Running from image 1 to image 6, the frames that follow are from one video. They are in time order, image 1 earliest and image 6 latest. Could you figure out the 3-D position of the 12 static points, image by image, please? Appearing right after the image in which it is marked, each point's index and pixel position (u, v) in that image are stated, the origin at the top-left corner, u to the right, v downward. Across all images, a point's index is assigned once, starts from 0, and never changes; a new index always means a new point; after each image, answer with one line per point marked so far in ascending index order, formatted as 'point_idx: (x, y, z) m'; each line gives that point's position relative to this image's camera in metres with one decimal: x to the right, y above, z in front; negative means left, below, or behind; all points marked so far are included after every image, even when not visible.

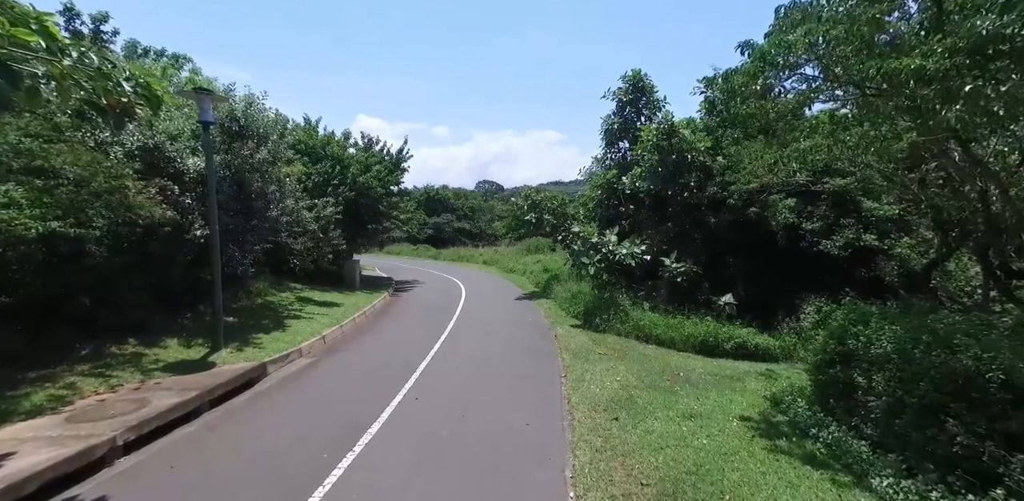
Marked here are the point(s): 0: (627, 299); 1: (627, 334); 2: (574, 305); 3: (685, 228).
0: (+3.3, -1.4, +14.3) m
1: (+3.0, -2.2, +13.0) m
2: (+2.0, -1.8, +15.7) m
3: (+5.5, +0.7, +15.9) m
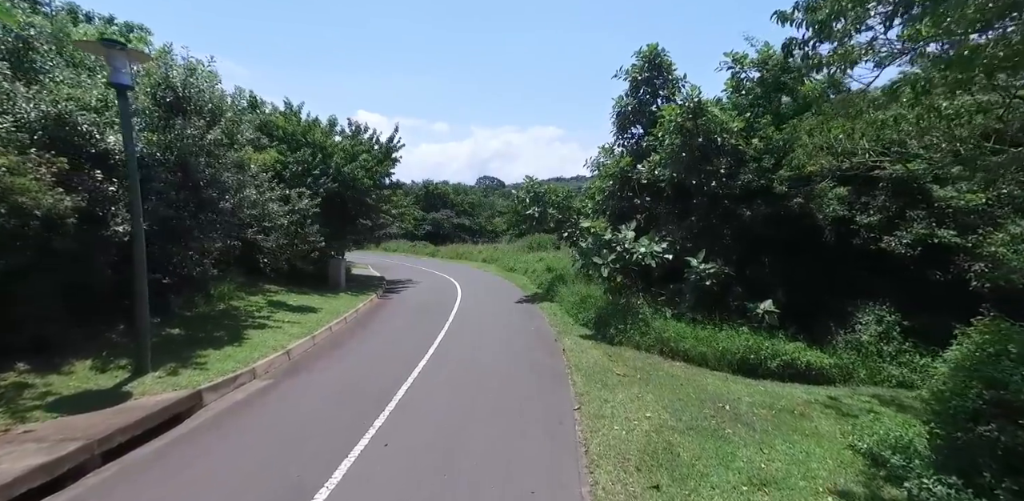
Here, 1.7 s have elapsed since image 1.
0: (+3.3, -1.4, +12.3) m
1: (+3.0, -2.2, +11.0) m
2: (+2.0, -1.7, +13.7) m
3: (+5.5, +0.8, +13.9) m
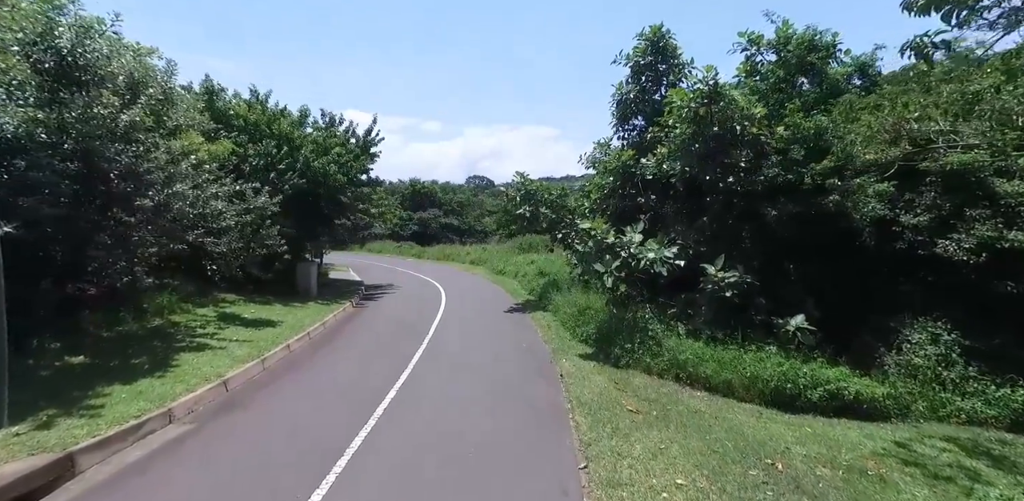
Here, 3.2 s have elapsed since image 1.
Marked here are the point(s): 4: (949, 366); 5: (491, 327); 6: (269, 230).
0: (+3.1, -1.5, +10.5) m
1: (+2.8, -2.3, +9.3) m
2: (+1.7, -1.8, +12.0) m
3: (+5.2, +0.7, +12.2) m
4: (+7.6, -2.0, +8.7) m
5: (-0.3, -2.1, +13.8) m
6: (-6.1, +0.5, +12.6) m
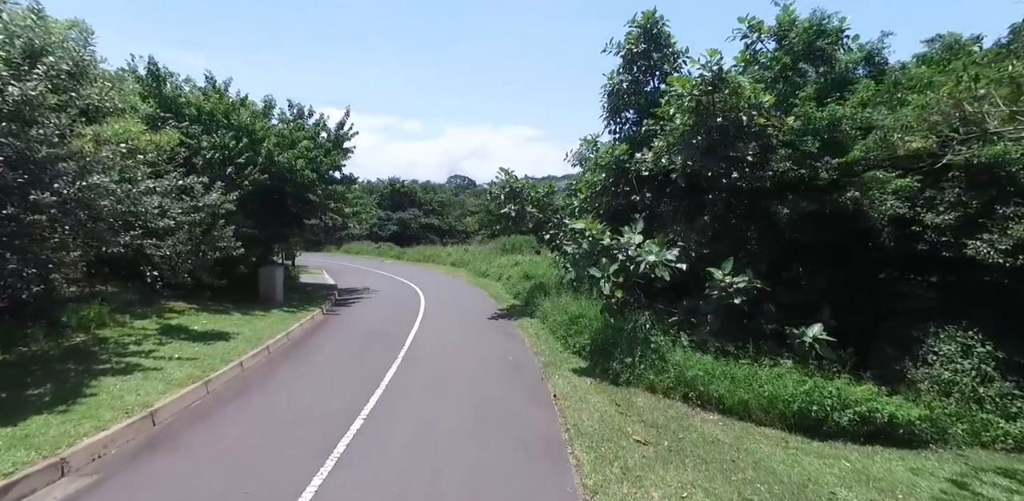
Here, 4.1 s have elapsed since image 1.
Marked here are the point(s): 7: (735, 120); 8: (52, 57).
0: (+2.8, -1.5, +9.5) m
1: (+2.5, -2.4, +8.2) m
2: (+1.4, -1.9, +10.8) m
3: (+4.9, +0.6, +11.2) m
4: (+7.4, -2.1, +7.8) m
5: (-0.7, -2.1, +12.6) m
6: (-6.5, +0.4, +11.2) m
7: (+4.5, +2.7, +10.3) m
8: (-6.1, +2.5, +6.7) m
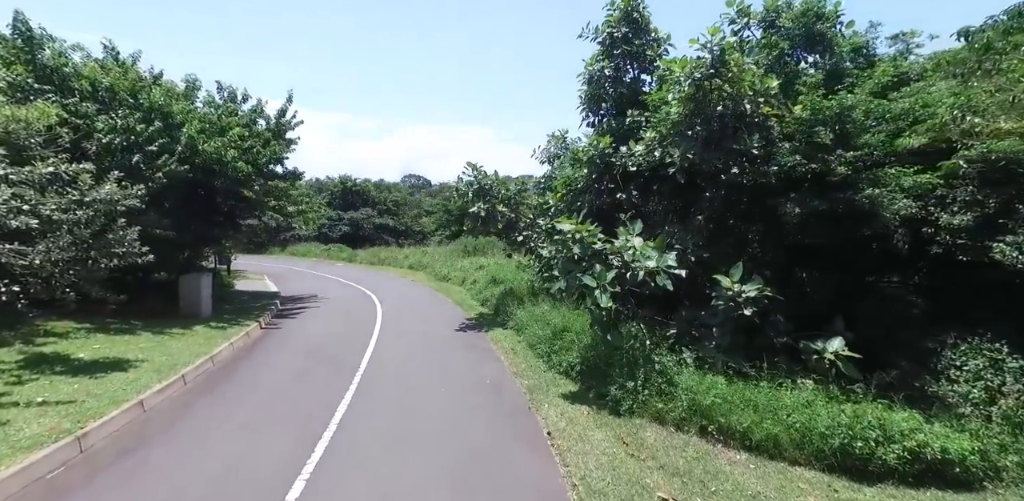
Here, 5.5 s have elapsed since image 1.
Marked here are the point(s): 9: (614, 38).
0: (+2.5, -1.6, +8.2) m
1: (+2.3, -2.4, +6.9) m
2: (+0.9, -1.9, +9.4) m
3: (+4.4, +0.6, +10.1) m
4: (+7.2, -2.1, +7.0) m
5: (-1.3, -2.2, +11.0) m
6: (-6.9, +0.3, +9.1) m
7: (+4.1, +2.6, +9.1) m
8: (-6.2, +2.5, +4.6) m
9: (+2.6, +5.5, +12.9) m
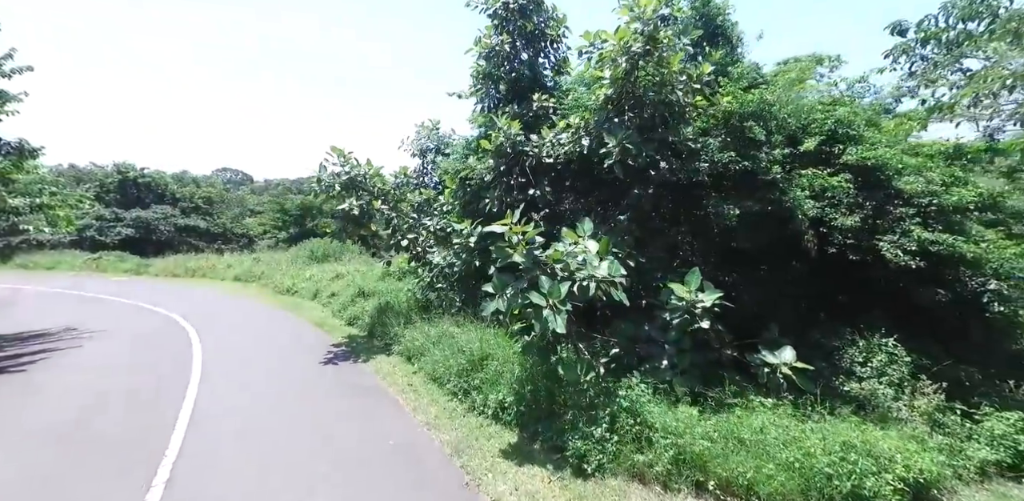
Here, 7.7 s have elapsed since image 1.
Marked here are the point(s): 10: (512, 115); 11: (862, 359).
0: (+1.4, -1.7, +6.7) m
1: (+1.6, -2.5, +5.4) m
2: (-0.4, -2.1, +7.4) m
3: (+2.6, +0.5, +9.1) m
4: (+6.3, -2.1, +7.0) m
5: (-3.0, -2.4, +8.2) m
6: (-7.8, +0.1, +4.6) m
7: (+2.6, +2.5, +8.0) m
8: (-5.8, +2.2, +0.6) m
9: (0.0, +5.4, +11.2) m
10: (0.0, +2.9, +10.8) m
11: (+5.9, -1.8, +8.0) m
